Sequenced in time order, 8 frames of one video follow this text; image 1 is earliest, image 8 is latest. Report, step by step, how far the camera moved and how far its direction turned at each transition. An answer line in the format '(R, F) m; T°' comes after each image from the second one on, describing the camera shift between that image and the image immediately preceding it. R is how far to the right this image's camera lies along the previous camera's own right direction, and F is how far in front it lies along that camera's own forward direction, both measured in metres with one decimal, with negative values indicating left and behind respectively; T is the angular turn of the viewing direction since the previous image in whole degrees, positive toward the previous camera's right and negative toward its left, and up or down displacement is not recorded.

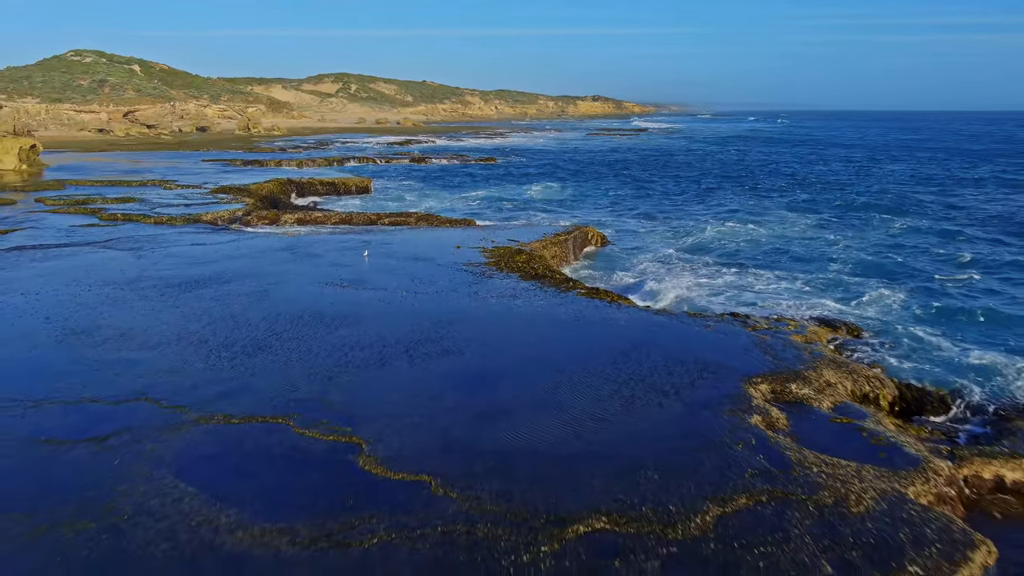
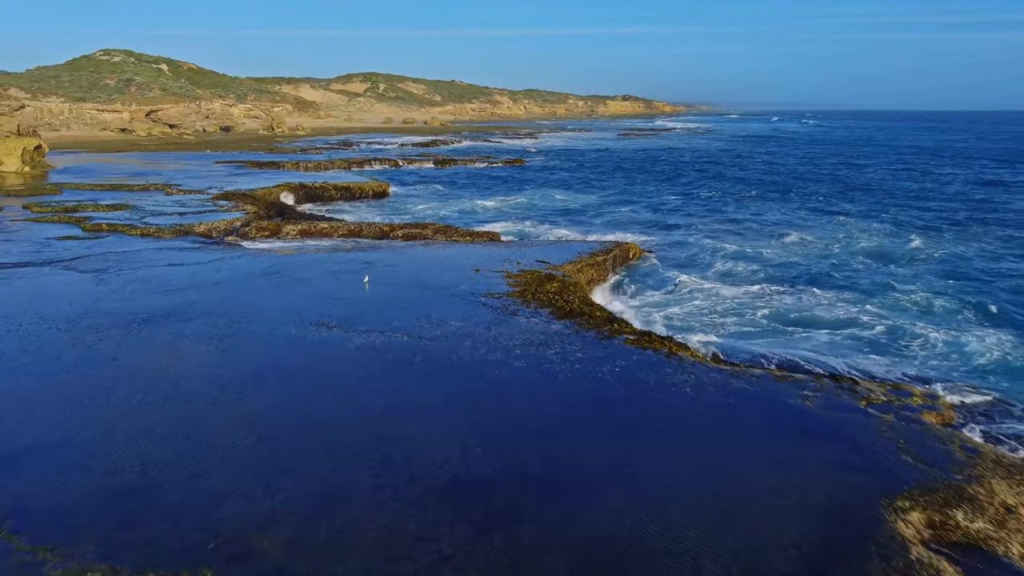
(0.0, +2.6) m; -2°
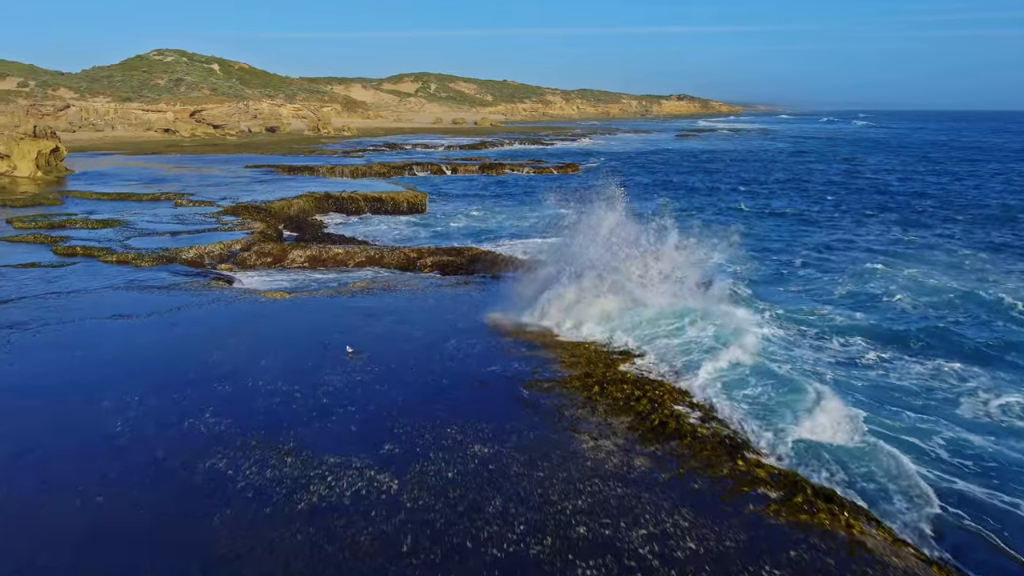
(-0.1, +3.9) m; -4°
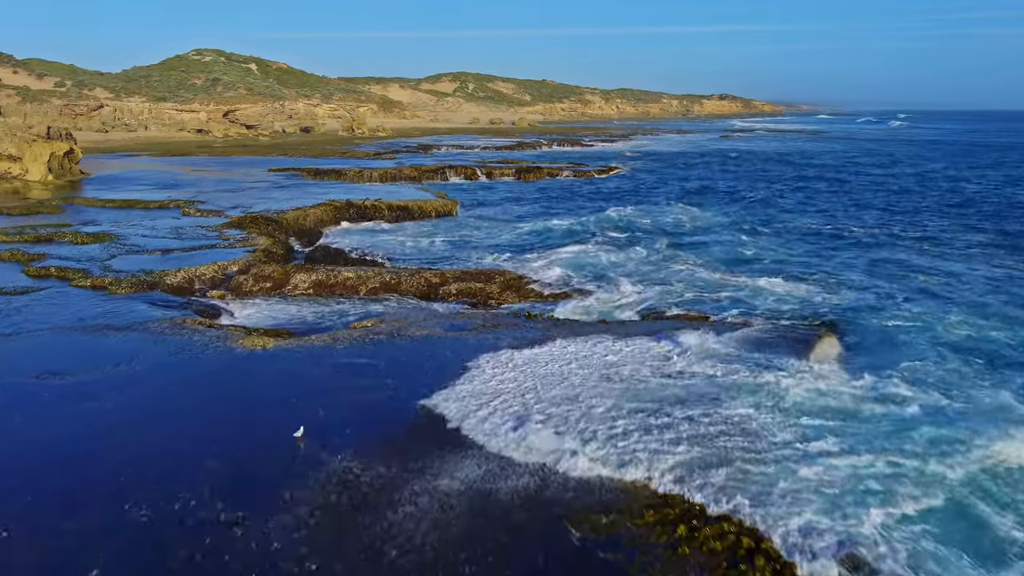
(-0.1, +2.6) m; -3°
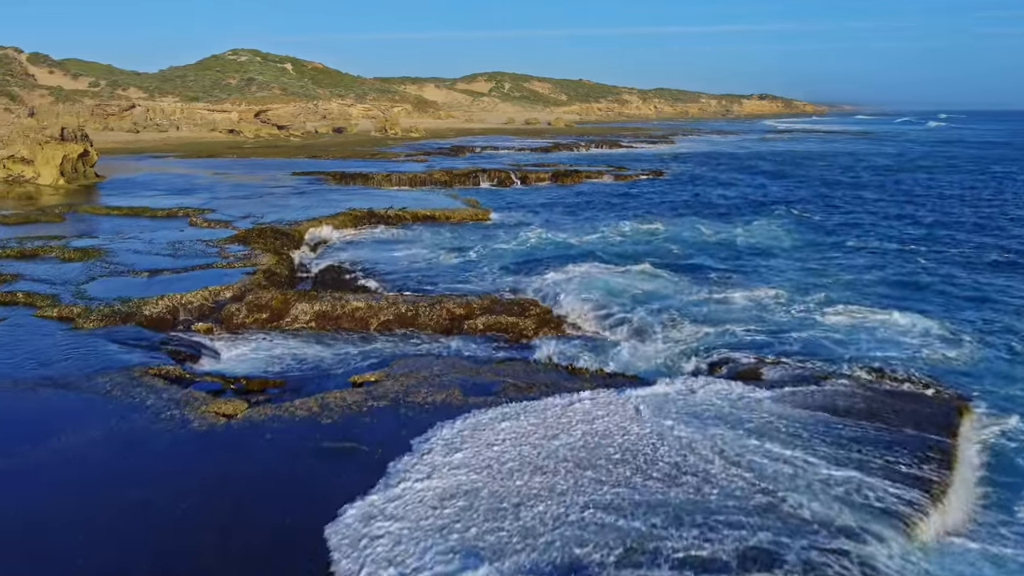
(-0.1, +2.3) m; -2°
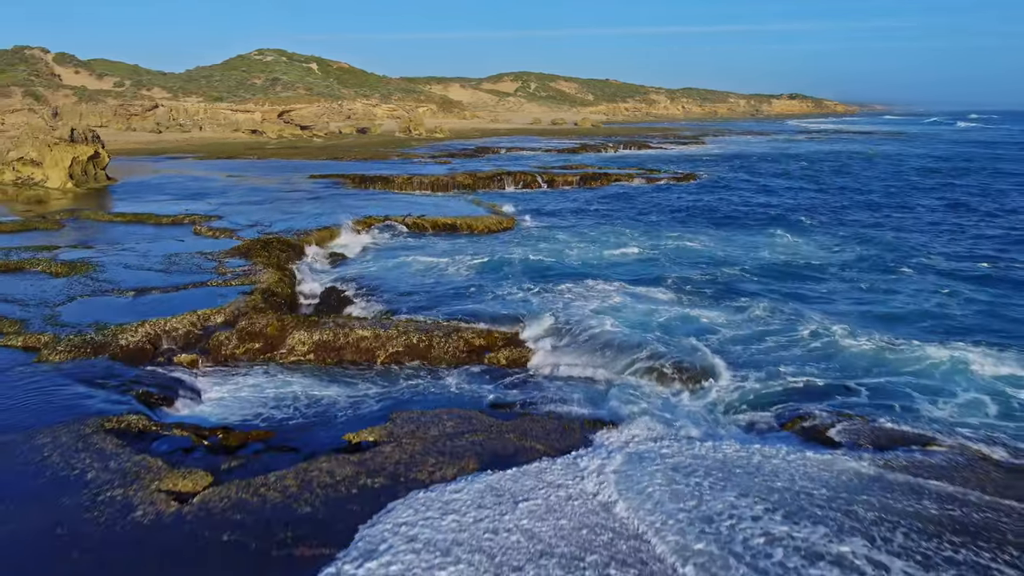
(-0.1, +1.6) m; -2°
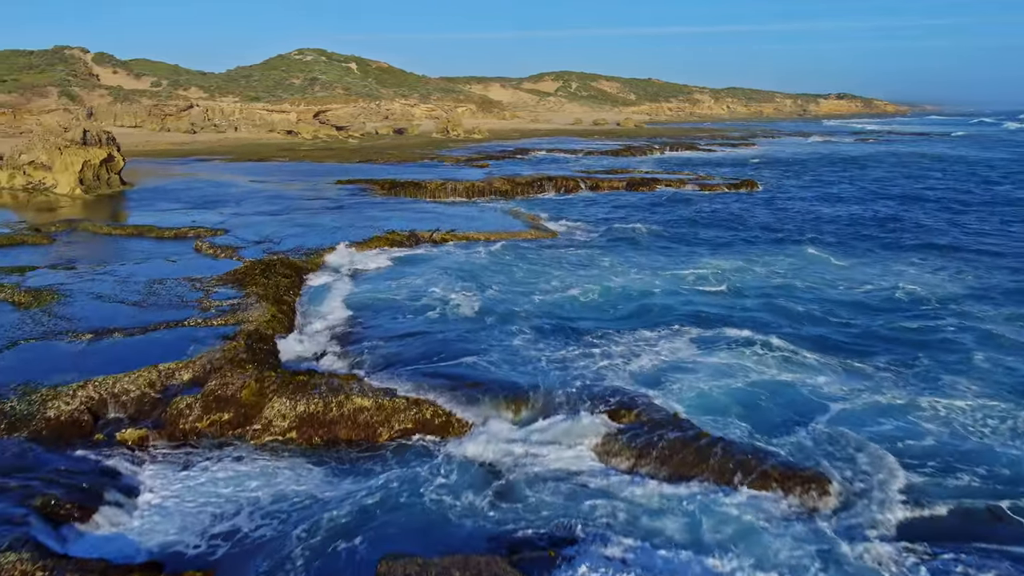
(-0.1, +2.6) m; -3°
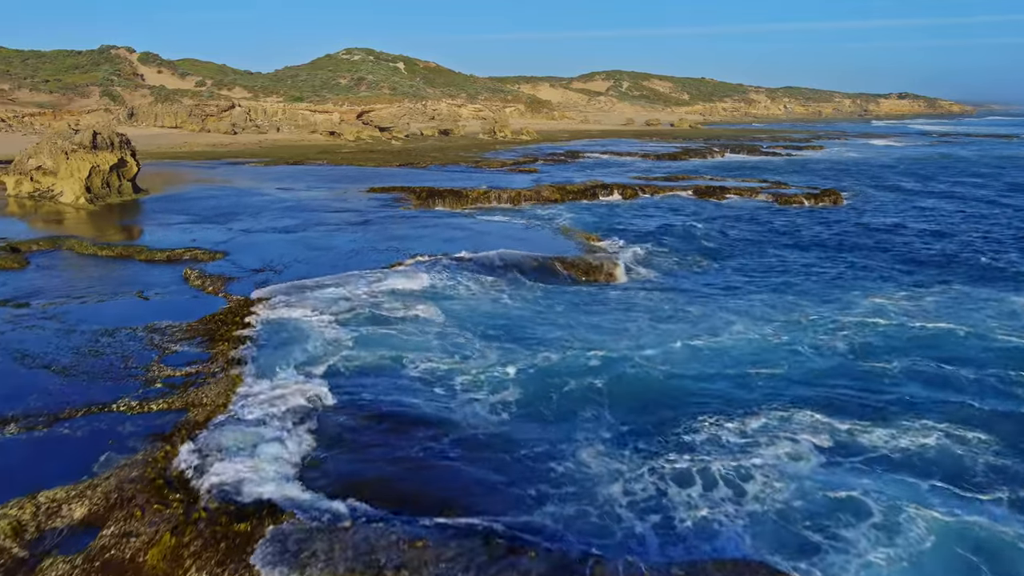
(-0.1, +3.3) m; -3°
